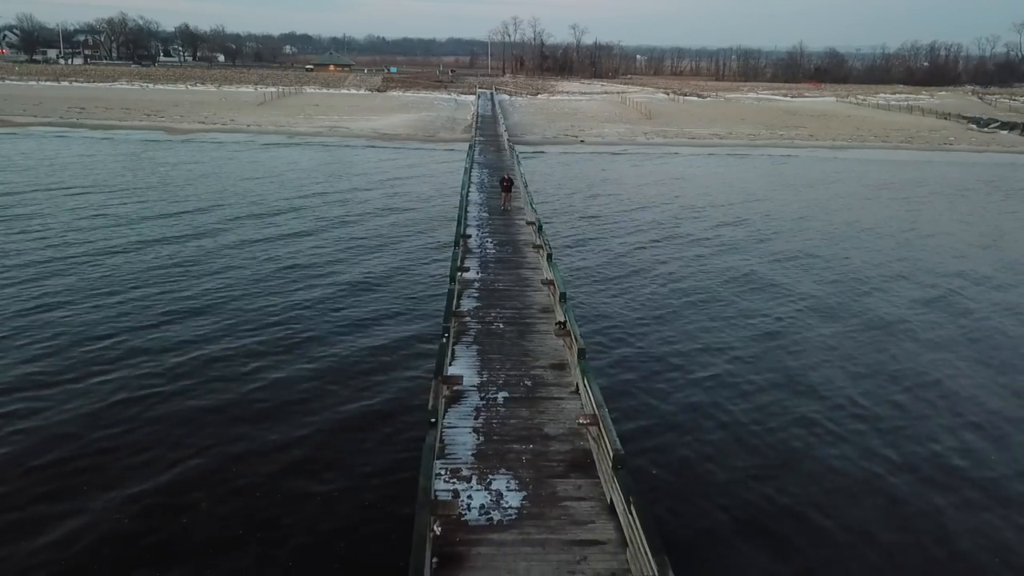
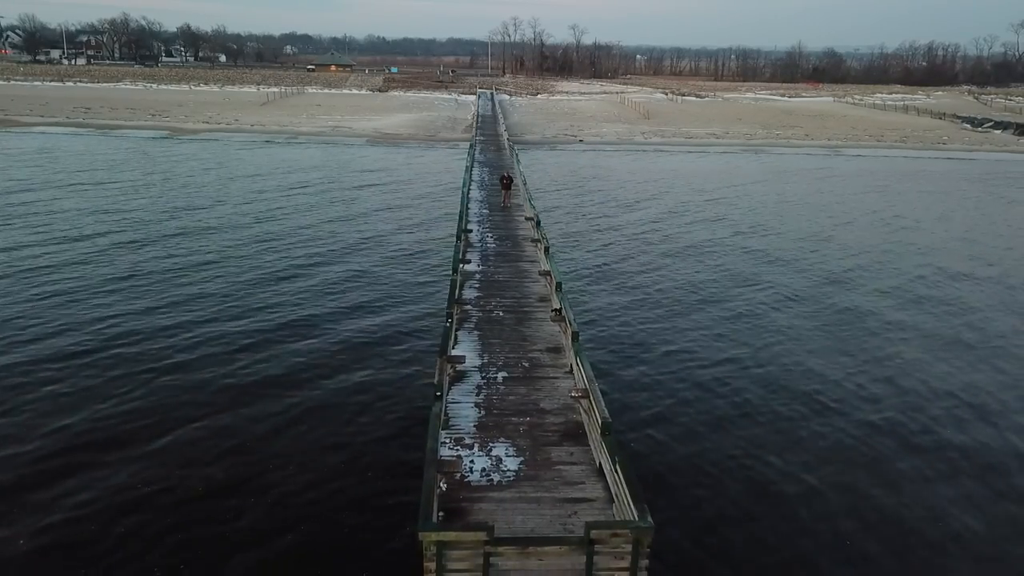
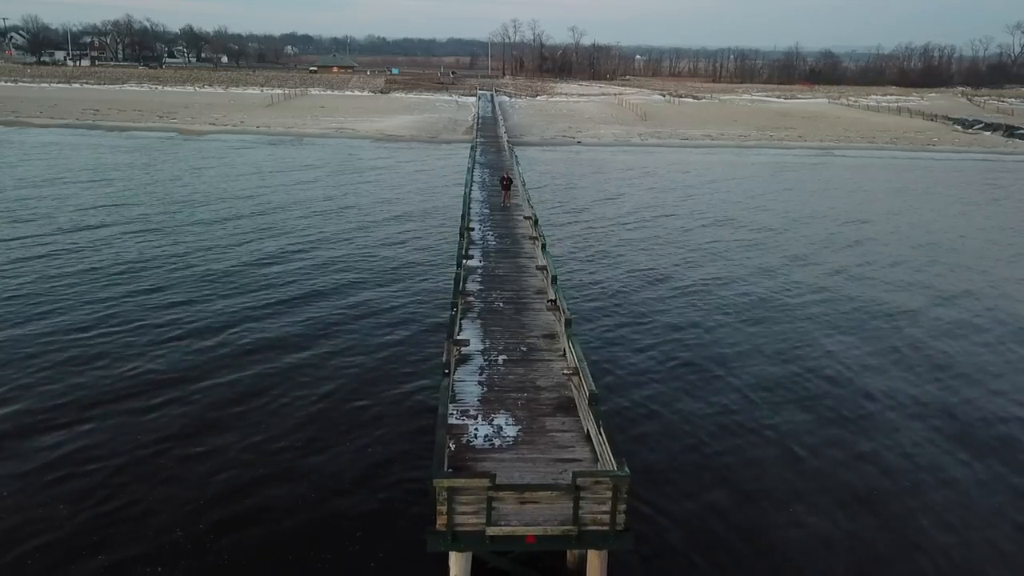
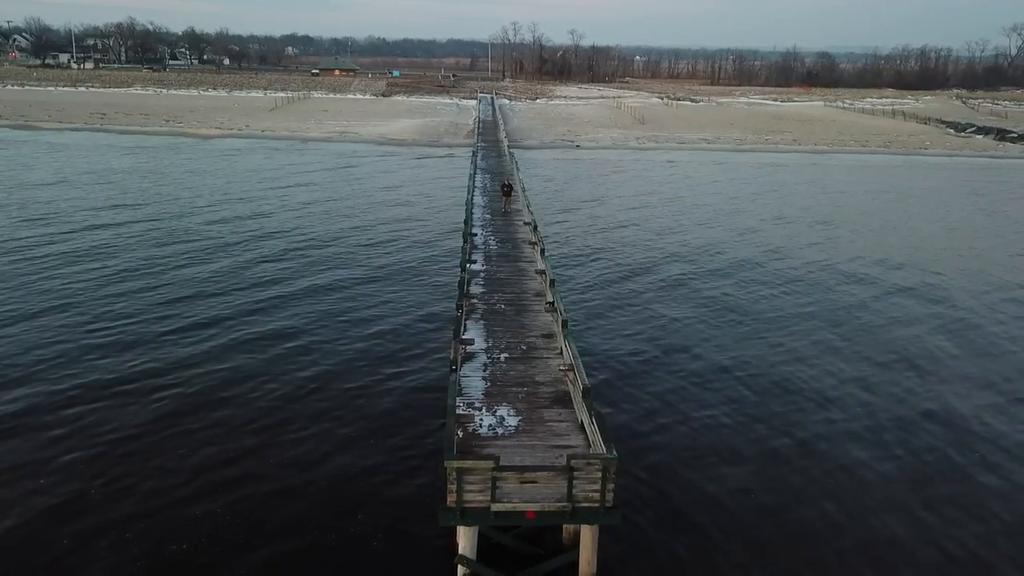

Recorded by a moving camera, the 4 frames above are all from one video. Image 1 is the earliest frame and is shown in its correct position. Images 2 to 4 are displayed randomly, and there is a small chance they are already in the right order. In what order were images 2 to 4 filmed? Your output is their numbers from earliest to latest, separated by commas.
2, 3, 4
